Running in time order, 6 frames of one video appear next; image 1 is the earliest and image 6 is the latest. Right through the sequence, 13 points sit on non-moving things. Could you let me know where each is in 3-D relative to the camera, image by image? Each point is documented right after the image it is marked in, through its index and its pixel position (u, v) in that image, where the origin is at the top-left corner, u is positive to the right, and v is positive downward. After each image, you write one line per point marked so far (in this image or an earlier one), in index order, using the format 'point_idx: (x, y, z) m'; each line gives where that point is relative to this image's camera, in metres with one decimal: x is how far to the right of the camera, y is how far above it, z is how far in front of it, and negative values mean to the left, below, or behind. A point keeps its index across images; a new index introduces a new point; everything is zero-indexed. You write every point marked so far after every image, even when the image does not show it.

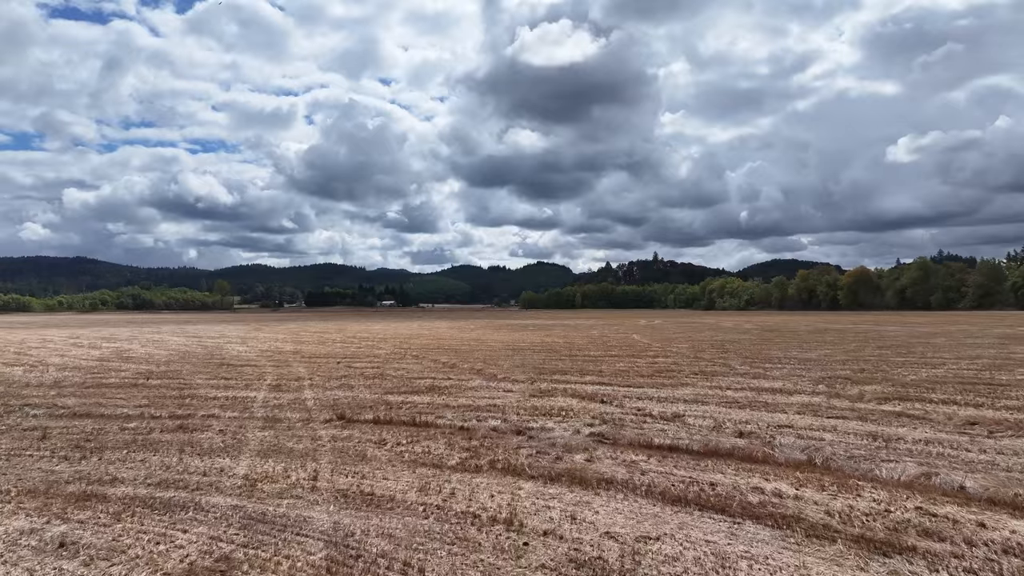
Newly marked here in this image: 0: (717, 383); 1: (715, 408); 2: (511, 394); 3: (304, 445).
0: (+5.6, -2.6, +16.6) m
1: (+4.2, -2.5, +12.6) m
2: (0.0, -2.6, +14.7) m
3: (-3.2, -2.4, +9.5) m
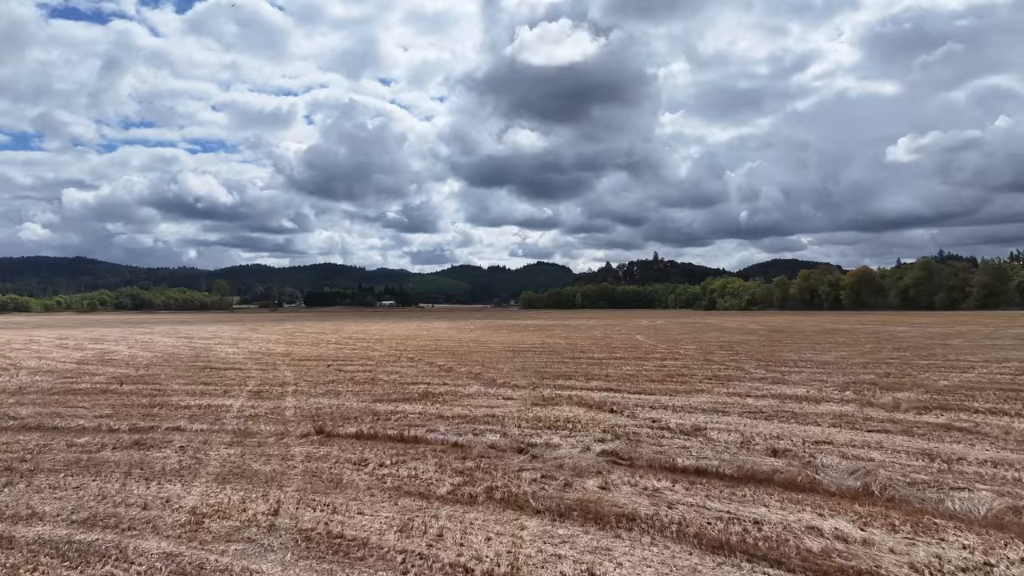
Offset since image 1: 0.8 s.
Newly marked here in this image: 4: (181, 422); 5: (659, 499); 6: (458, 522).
0: (+5.6, -2.6, +15.3) m
1: (+4.2, -2.4, +11.3) m
2: (0.0, -2.5, +13.4) m
3: (-3.2, -2.4, +8.2) m
4: (-6.2, -2.5, +11.4) m
5: (+1.6, -2.3, +6.7) m
6: (-0.5, -2.3, +6.0) m
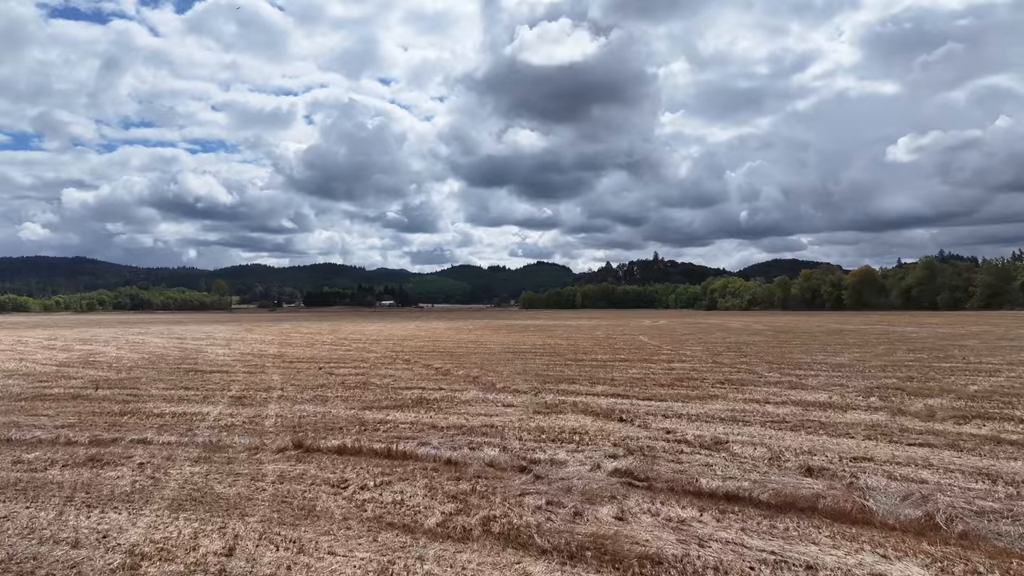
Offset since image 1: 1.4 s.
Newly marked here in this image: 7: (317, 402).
0: (+5.6, -2.5, +14.3) m
1: (+4.2, -2.4, +10.3) m
2: (0.0, -2.5, +12.4) m
3: (-3.2, -2.4, +7.2) m
4: (-6.2, -2.5, +10.4) m
5: (+1.6, -2.3, +5.7) m
6: (-0.5, -2.3, +5.0) m
7: (-4.3, -2.5, +13.5) m
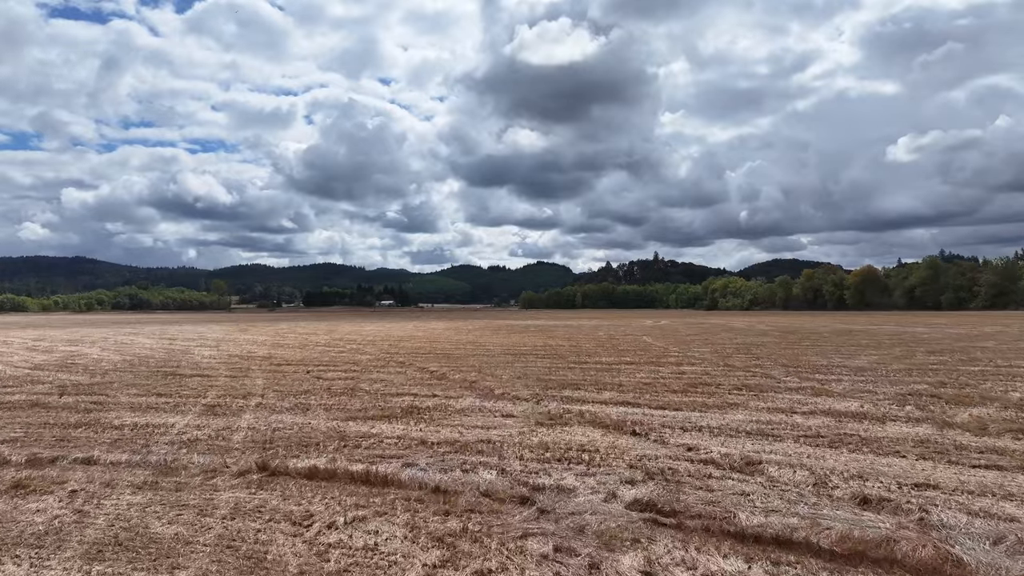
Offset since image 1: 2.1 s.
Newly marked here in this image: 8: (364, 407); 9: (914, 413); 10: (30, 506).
0: (+5.6, -2.5, +13.0) m
1: (+4.2, -2.4, +9.0) m
2: (0.0, -2.4, +11.1) m
3: (-3.2, -2.3, +5.9) m
4: (-6.2, -2.4, +9.1) m
5: (+1.6, -2.2, +4.4) m
6: (-0.5, -2.2, +3.7) m
7: (-4.3, -2.5, +12.3) m
8: (-3.2, -2.6, +13.3) m
9: (+7.7, -2.4, +11.7) m
10: (-5.2, -2.3, +6.6) m
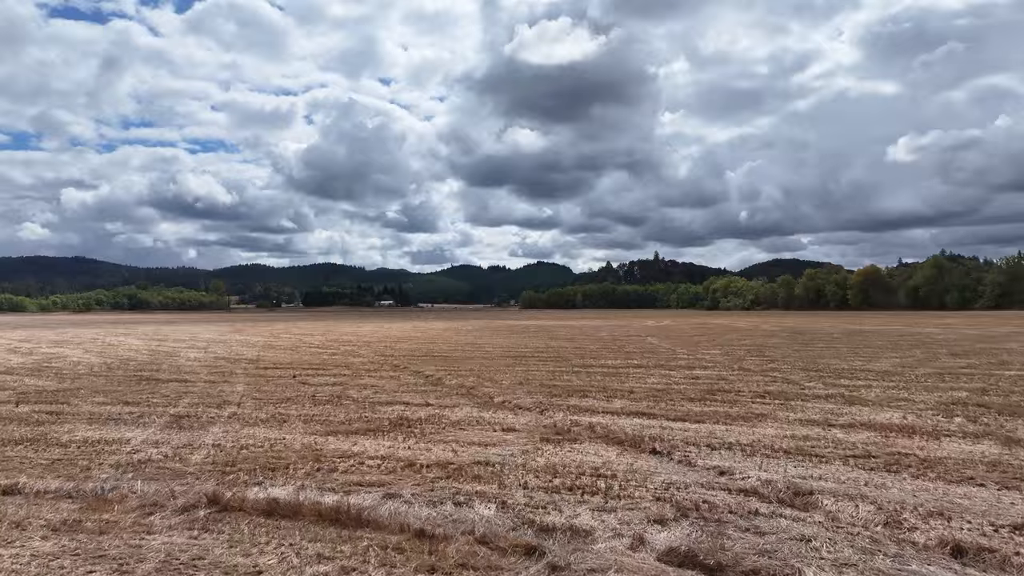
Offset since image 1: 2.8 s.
0: (+5.6, -2.4, +11.6) m
1: (+4.2, -2.3, +7.6) m
2: (0.0, -2.4, +9.7) m
3: (-3.2, -2.3, +4.6) m
4: (-6.2, -2.4, +7.8) m
5: (+1.6, -2.2, +3.0) m
6: (-0.5, -2.2, +2.4) m
7: (-4.3, -2.4, +10.9) m
8: (-3.2, -2.5, +12.0) m
9: (+7.7, -2.3, +10.3) m
10: (-5.1, -2.3, +5.2) m
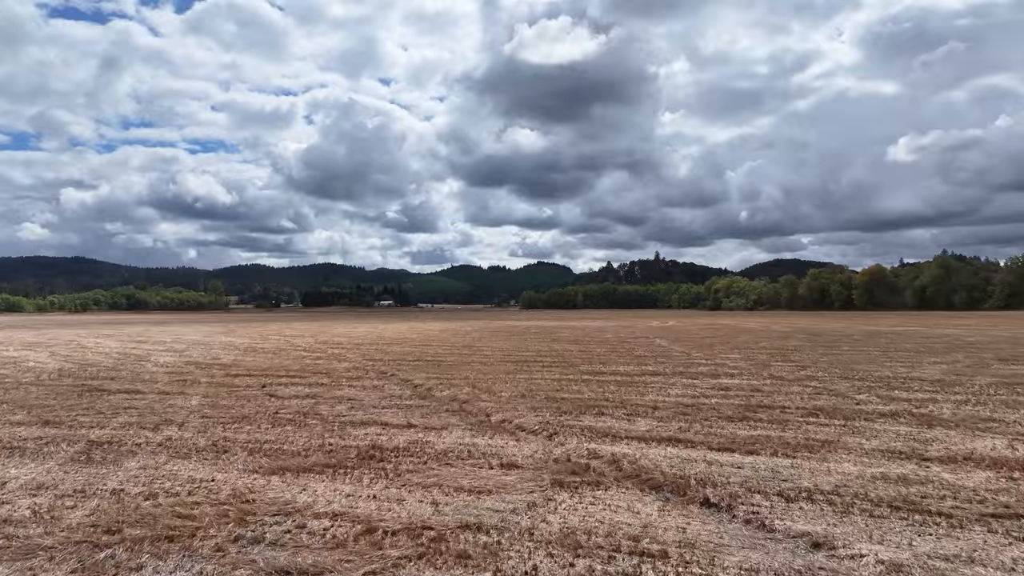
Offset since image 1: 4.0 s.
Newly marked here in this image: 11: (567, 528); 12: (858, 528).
0: (+5.6, -2.4, +9.2) m
1: (+4.3, -2.2, +5.2) m
2: (0.0, -2.3, +7.3) m
3: (-3.2, -2.2, +2.1) m
4: (-6.1, -2.3, +5.3) m
5: (+1.7, -2.1, +0.6) m
6: (-0.5, -2.1, -0.1) m
7: (-4.3, -2.4, +8.5) m
8: (-3.1, -2.4, +9.5) m
9: (+7.7, -2.3, +7.9) m
10: (-5.1, -2.2, +2.8) m
11: (+0.5, -2.3, +5.9) m
12: (+3.3, -2.3, +5.8) m
